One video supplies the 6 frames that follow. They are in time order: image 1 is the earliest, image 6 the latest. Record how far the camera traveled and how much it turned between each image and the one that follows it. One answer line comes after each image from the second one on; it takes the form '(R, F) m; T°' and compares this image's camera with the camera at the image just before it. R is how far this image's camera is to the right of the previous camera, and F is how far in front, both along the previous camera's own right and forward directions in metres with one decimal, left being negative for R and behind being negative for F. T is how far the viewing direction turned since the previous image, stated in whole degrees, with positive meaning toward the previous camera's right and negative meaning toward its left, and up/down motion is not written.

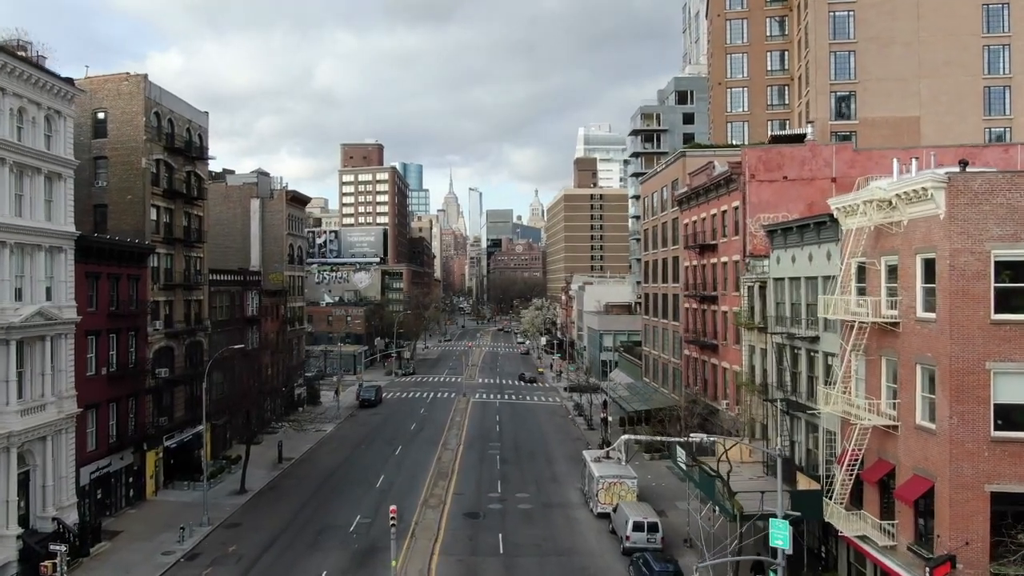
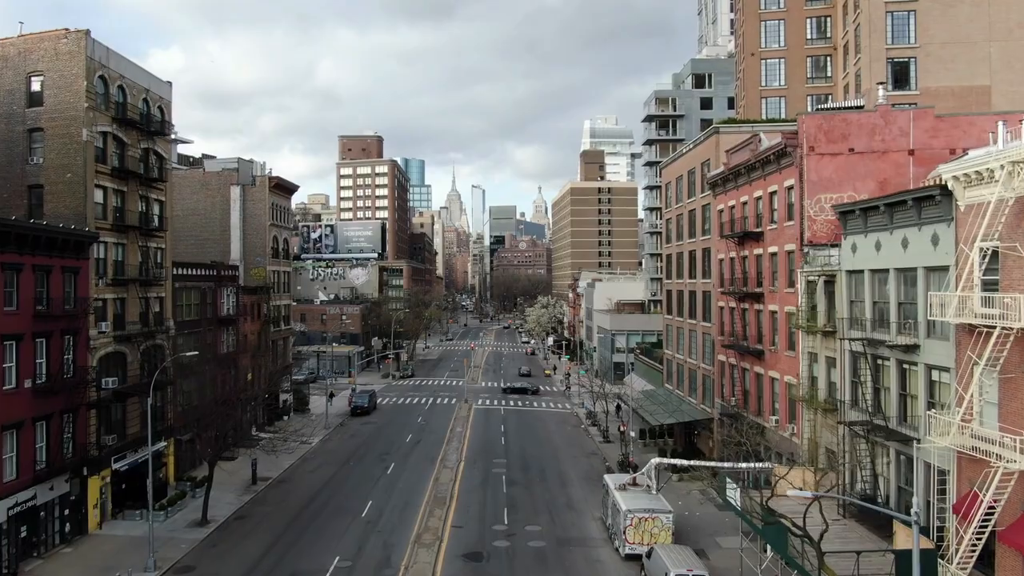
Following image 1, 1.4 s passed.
(-0.2, +6.0) m; 0°
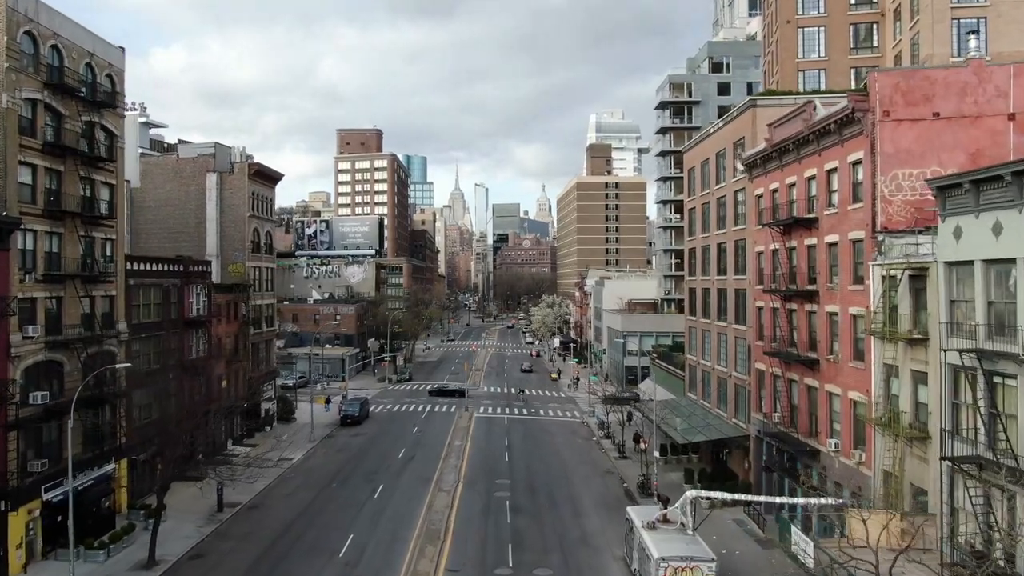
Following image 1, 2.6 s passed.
(-0.1, +5.5) m; 0°
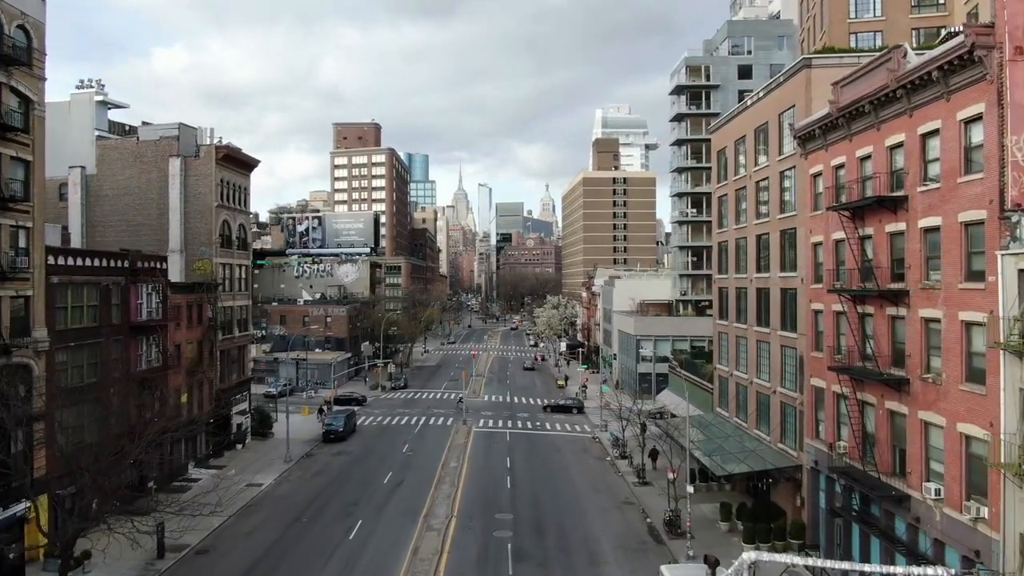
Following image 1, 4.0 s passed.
(0.0, +6.3) m; 0°
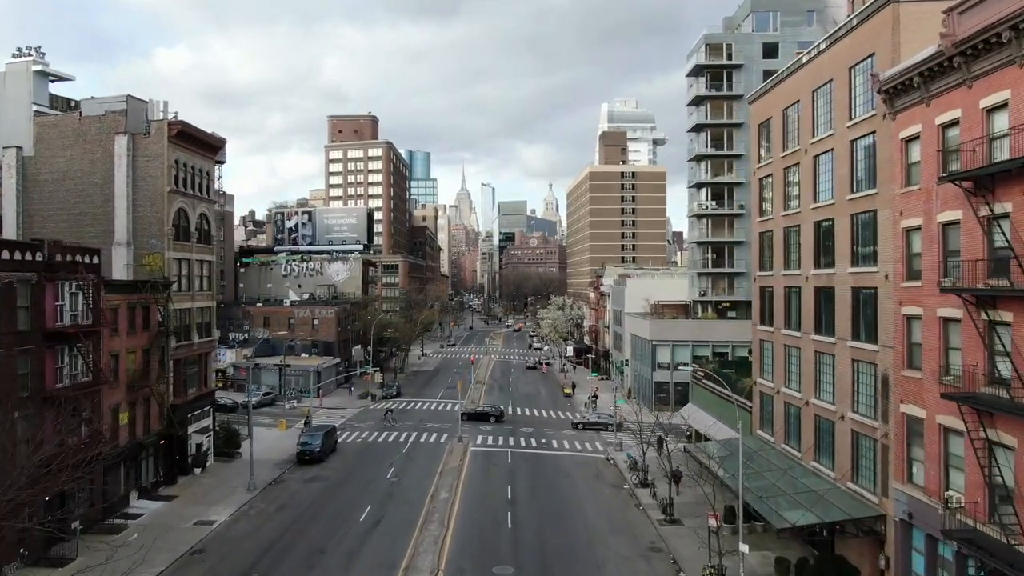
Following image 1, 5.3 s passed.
(+0.1, +6.7) m; 0°
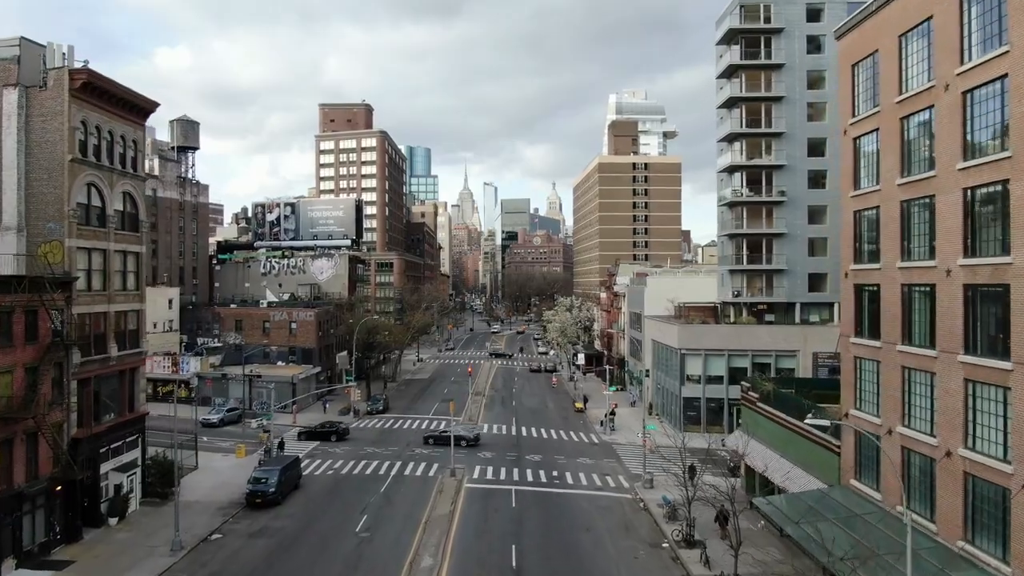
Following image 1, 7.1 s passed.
(-0.1, +9.2) m; 0°
